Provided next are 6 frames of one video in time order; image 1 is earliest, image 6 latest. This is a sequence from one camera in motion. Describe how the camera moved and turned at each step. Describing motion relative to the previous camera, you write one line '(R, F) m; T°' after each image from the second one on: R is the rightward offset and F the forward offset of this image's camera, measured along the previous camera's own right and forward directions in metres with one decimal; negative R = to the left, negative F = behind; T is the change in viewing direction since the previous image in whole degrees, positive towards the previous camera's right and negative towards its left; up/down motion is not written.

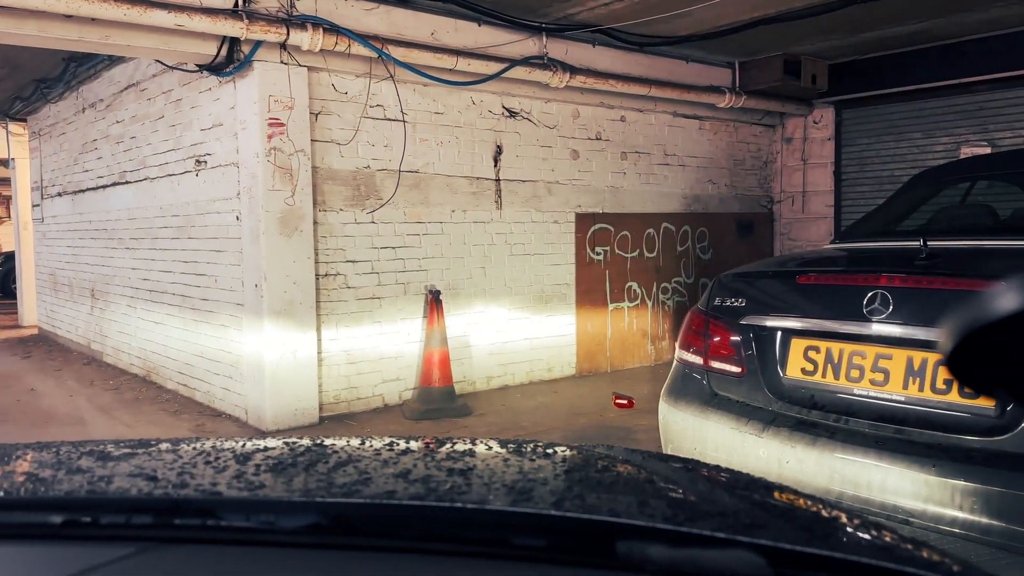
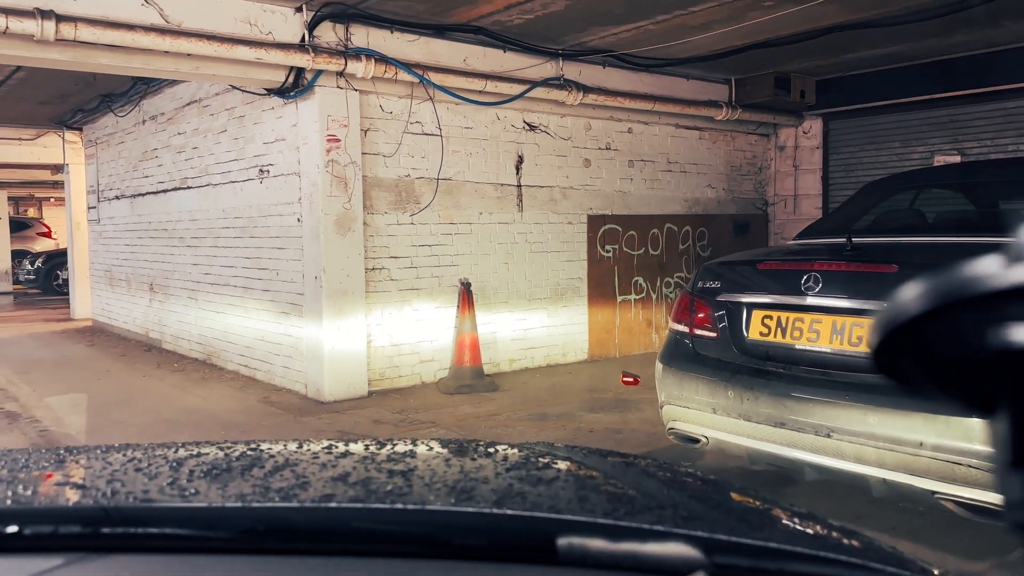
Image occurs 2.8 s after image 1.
(-0.1, -0.9) m; -1°
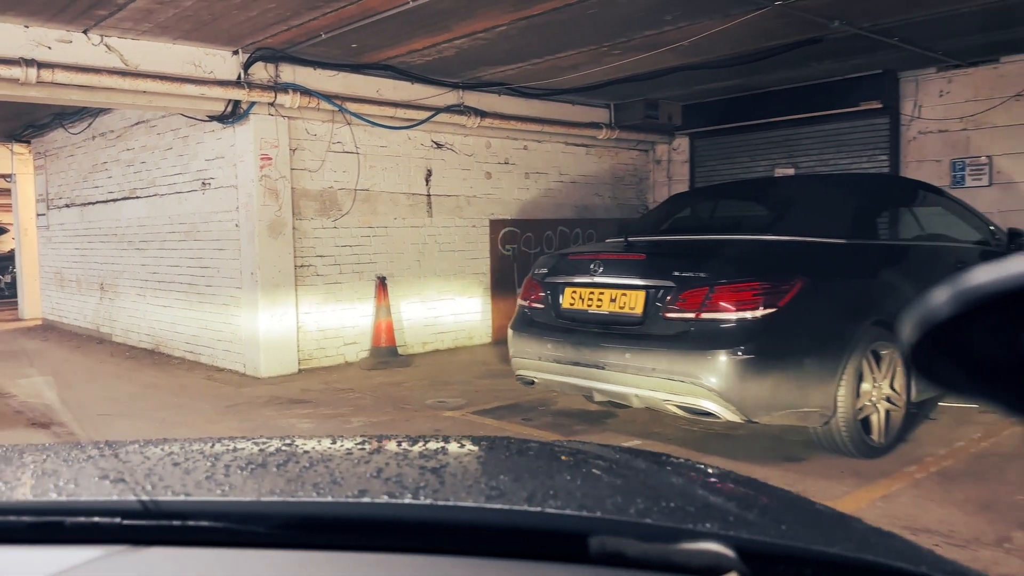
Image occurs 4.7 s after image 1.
(+0.3, -1.4) m; +4°
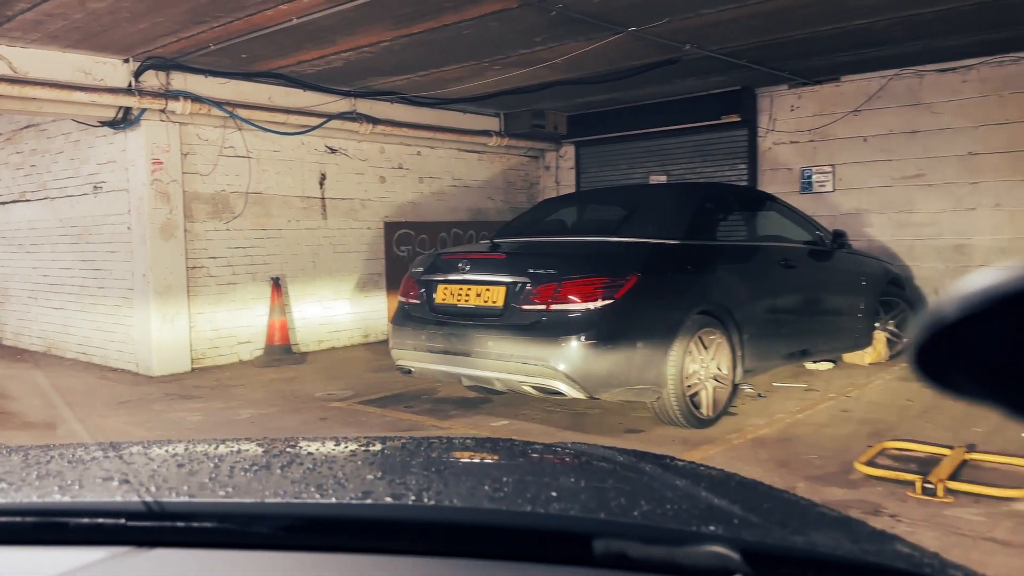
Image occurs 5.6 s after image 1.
(+0.2, -0.5) m; +6°
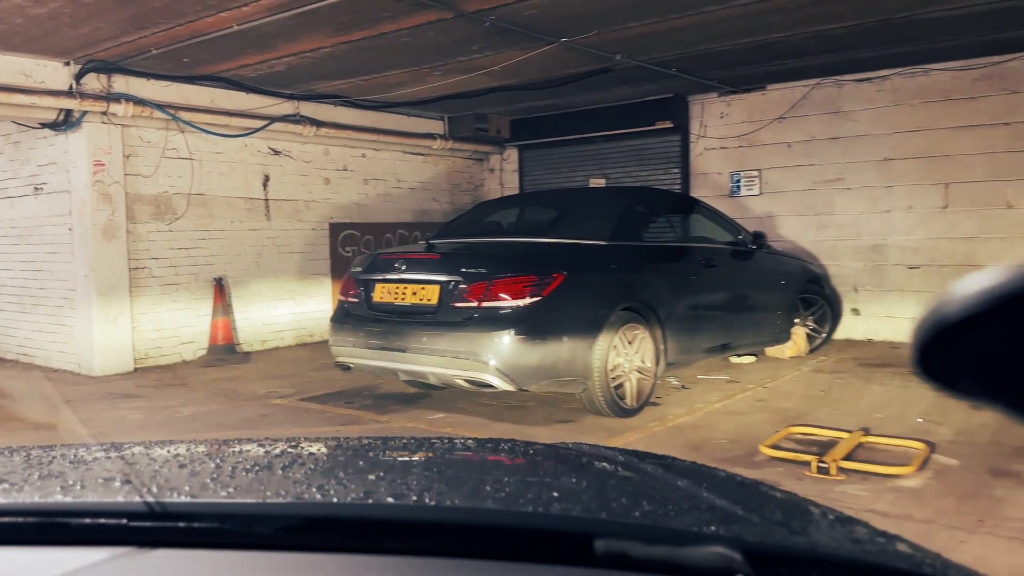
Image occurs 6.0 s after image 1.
(+0.1, -0.3) m; +3°
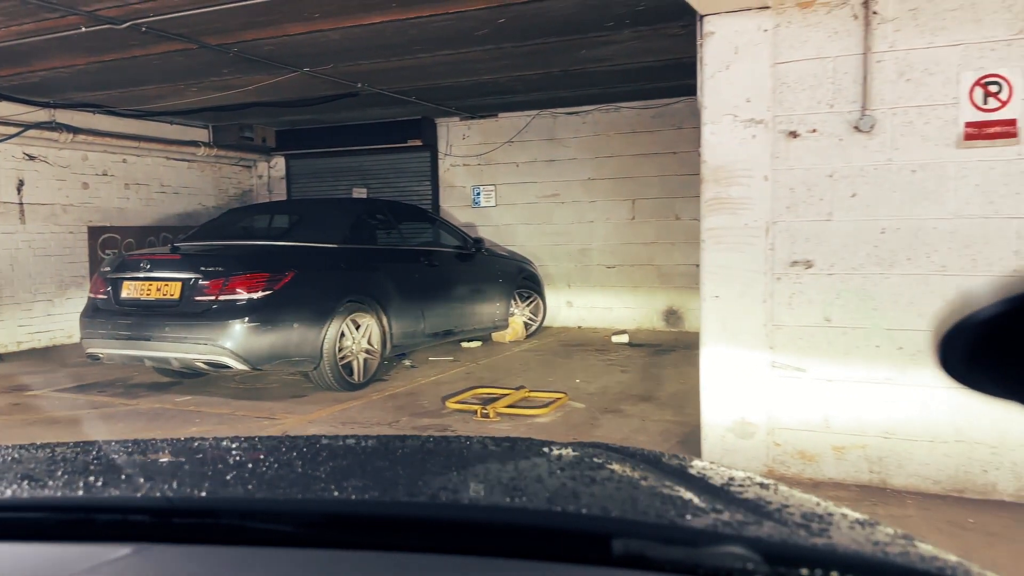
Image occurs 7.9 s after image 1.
(+0.5, -1.3) m; +14°
